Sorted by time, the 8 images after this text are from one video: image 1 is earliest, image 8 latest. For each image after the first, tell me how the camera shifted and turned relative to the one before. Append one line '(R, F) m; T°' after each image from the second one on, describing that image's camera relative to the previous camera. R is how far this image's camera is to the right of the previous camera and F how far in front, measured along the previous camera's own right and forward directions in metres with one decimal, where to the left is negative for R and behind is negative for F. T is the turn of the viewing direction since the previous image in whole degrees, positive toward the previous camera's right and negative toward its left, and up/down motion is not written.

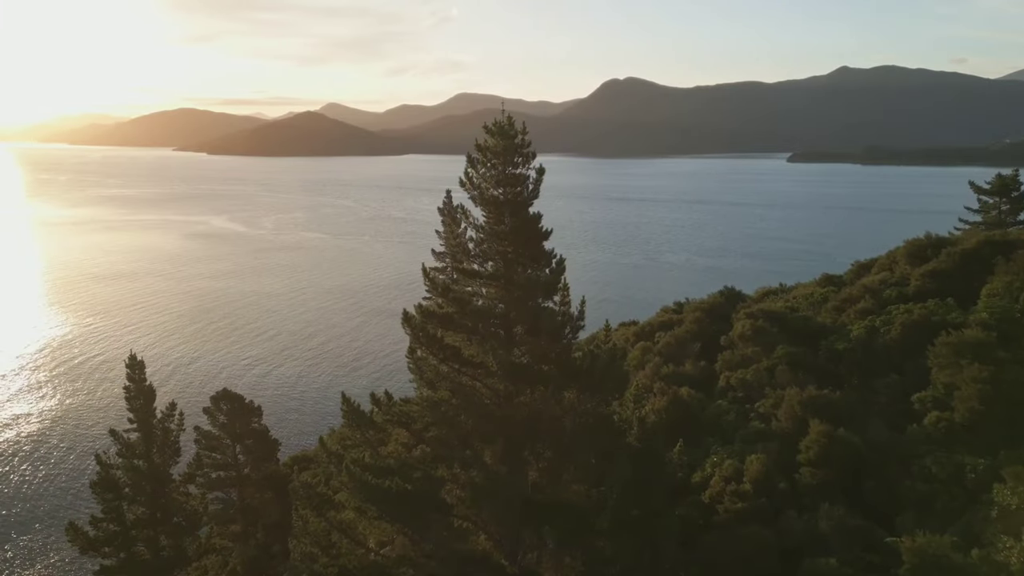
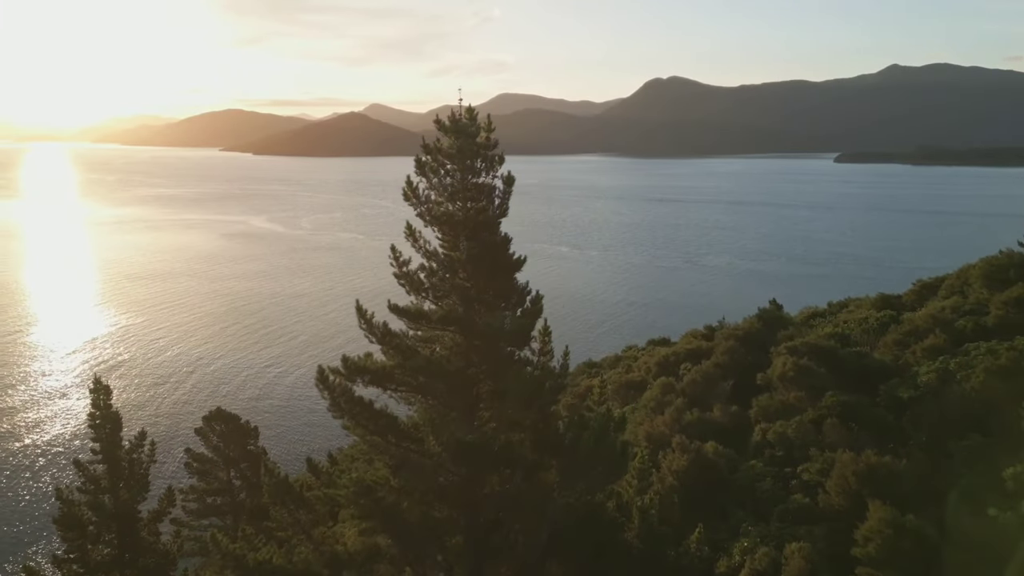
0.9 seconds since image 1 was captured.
(+0.5, +1.8) m; -3°
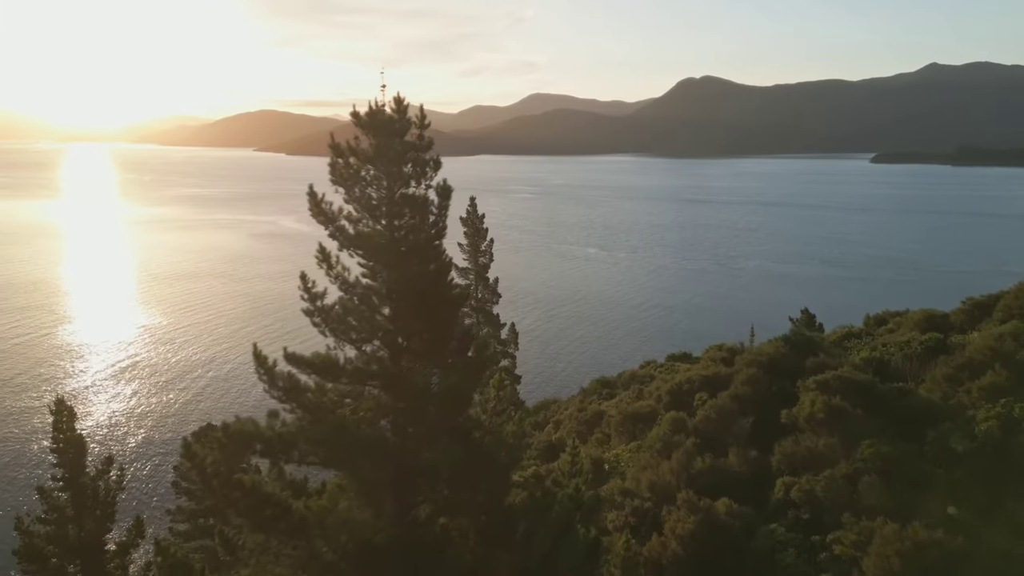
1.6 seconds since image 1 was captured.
(+0.5, +1.3) m; -2°
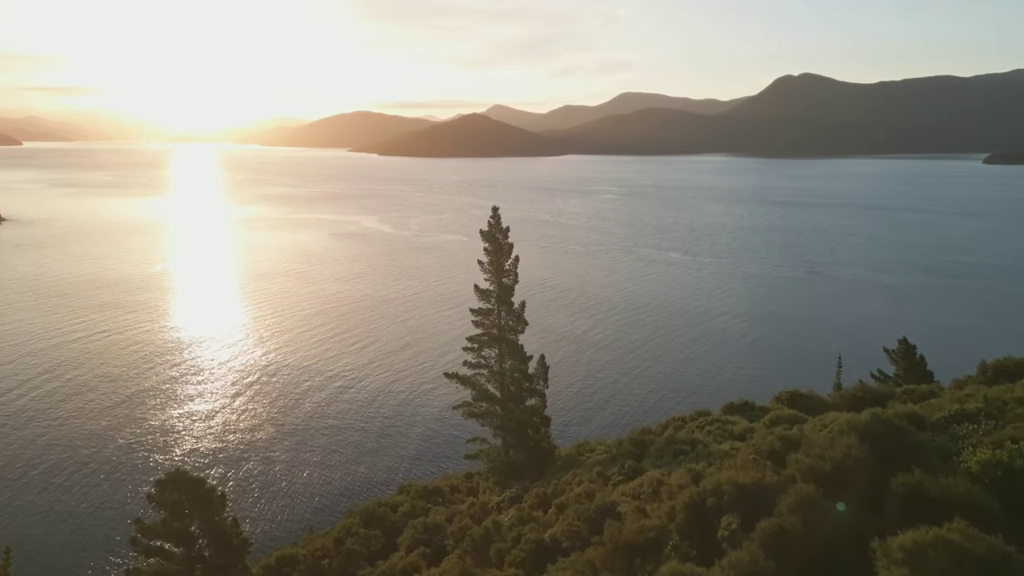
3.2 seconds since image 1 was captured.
(+1.2, +3.2) m; -6°
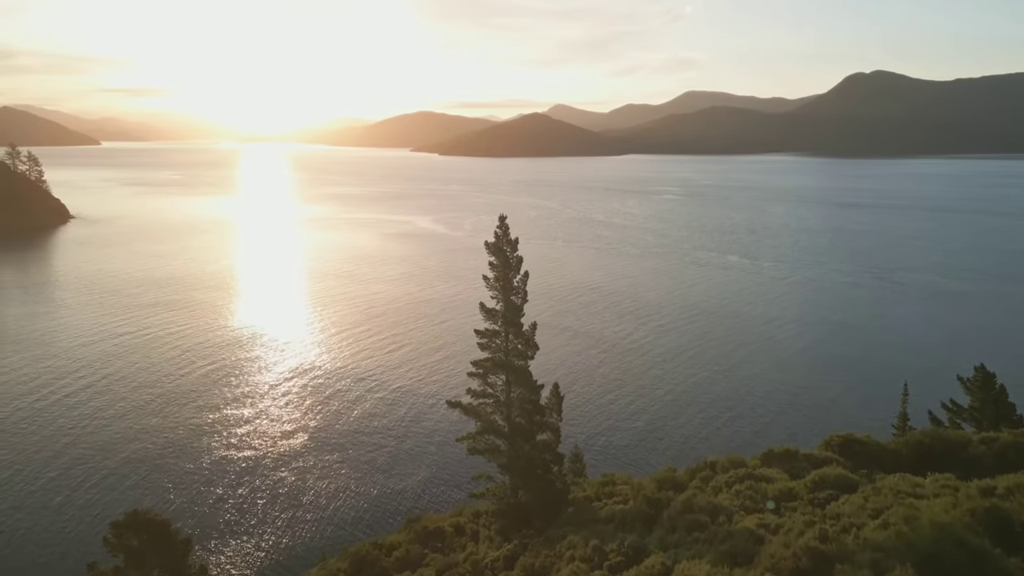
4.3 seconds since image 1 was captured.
(+0.9, +2.1) m; -4°
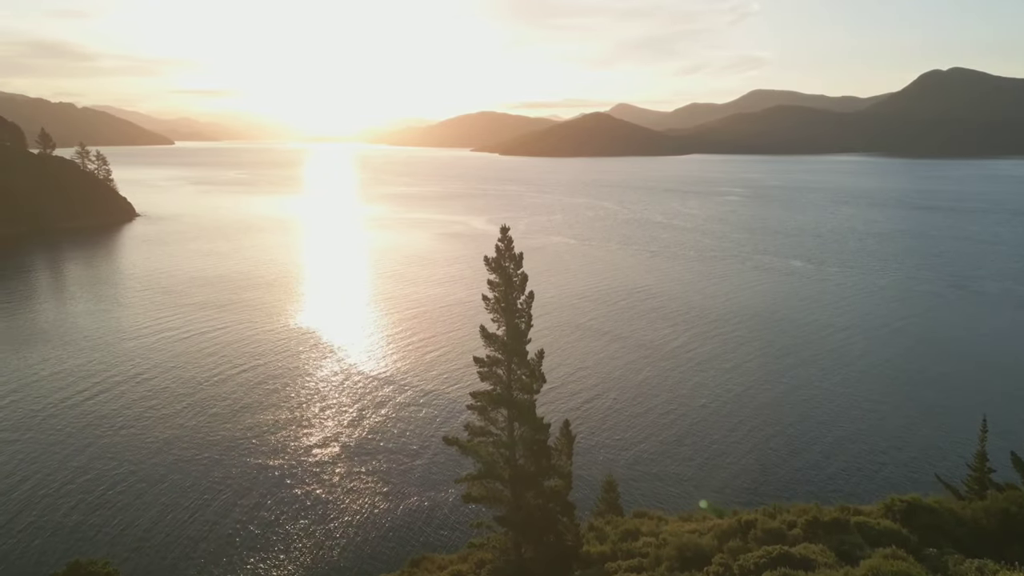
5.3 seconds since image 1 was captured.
(+0.9, +2.1) m; -4°
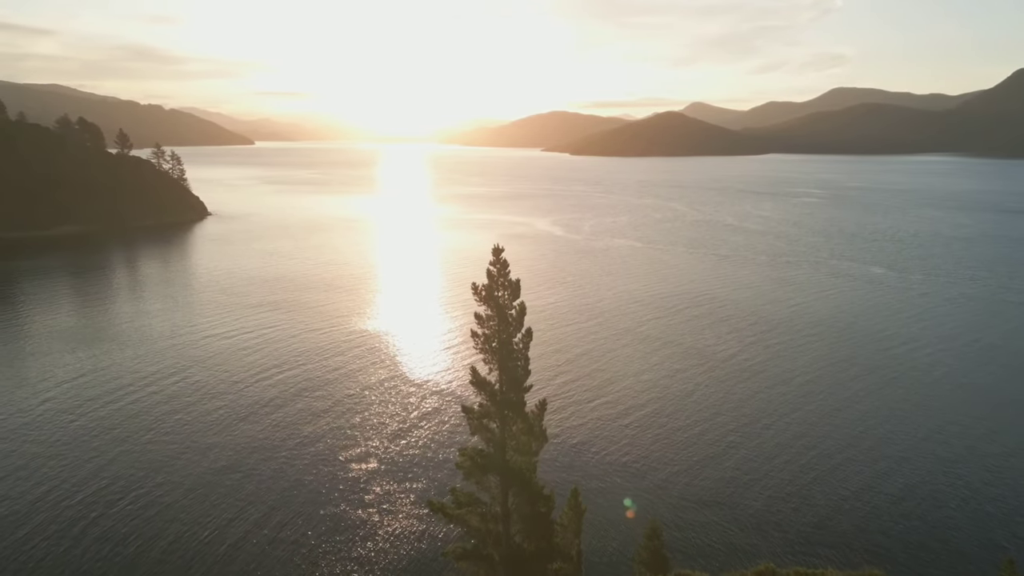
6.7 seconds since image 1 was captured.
(+1.0, +2.8) m; -5°
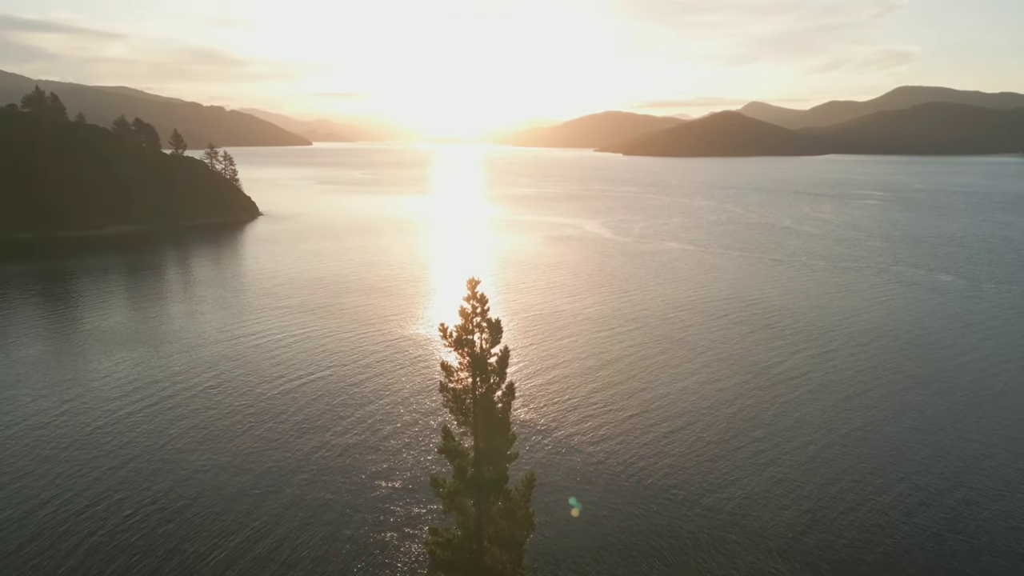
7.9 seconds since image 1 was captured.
(+0.7, +2.4) m; -4°
